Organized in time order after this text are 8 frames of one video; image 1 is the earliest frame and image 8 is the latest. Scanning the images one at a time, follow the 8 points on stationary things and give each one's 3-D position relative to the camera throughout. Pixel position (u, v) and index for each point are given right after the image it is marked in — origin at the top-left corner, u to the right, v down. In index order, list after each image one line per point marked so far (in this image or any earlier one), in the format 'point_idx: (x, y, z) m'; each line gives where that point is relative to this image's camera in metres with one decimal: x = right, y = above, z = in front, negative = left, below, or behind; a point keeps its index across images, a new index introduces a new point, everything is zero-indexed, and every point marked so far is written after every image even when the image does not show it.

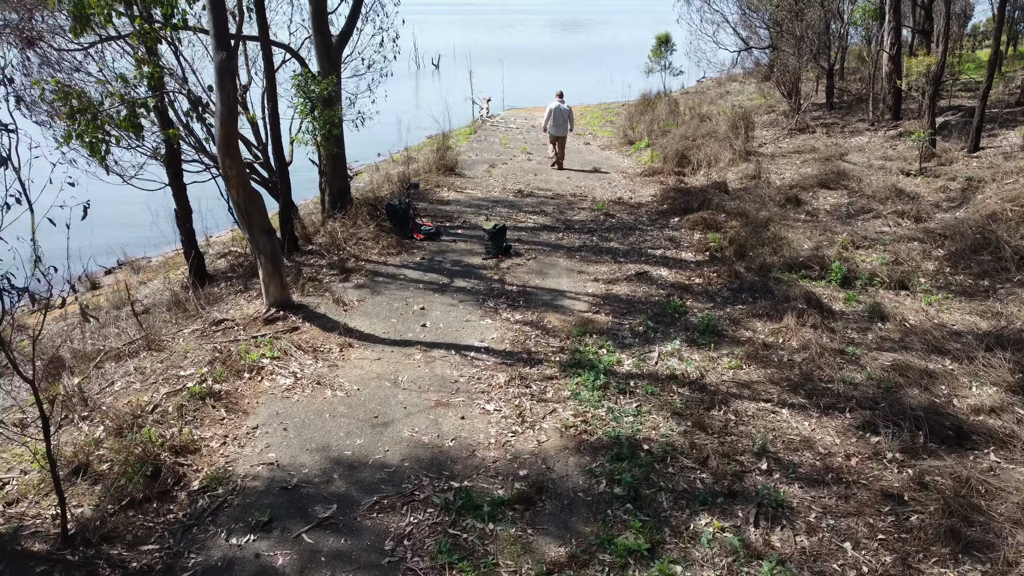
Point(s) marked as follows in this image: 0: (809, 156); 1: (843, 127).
0: (+4.8, +2.1, +13.0) m
1: (+6.2, +3.0, +15.1) m
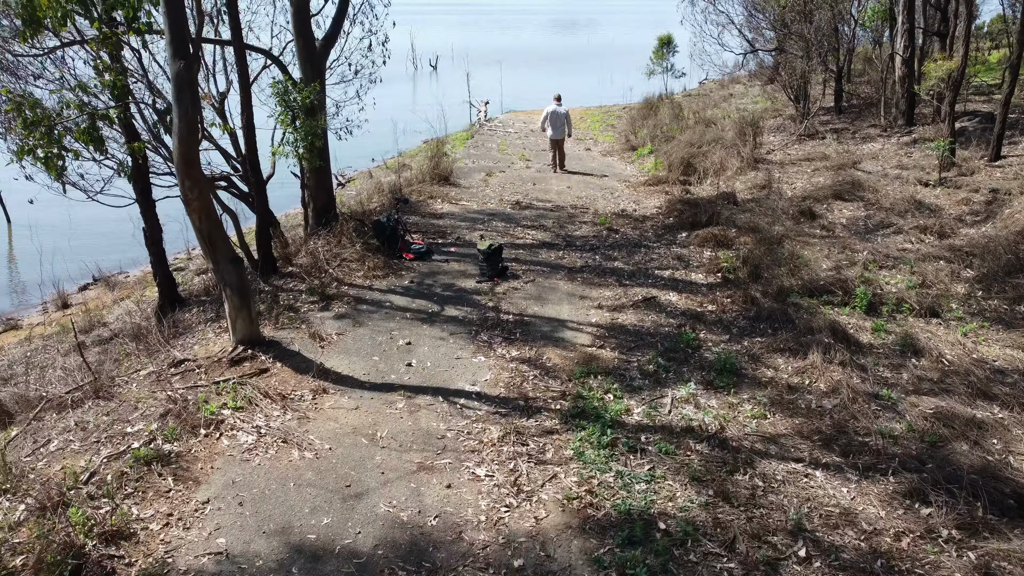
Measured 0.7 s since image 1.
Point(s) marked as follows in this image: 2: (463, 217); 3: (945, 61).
0: (+4.7, +1.9, +12.4) m
1: (+6.2, +2.8, +14.6) m
2: (-0.6, +0.8, +9.3) m
3: (+6.7, +3.5, +12.4) m
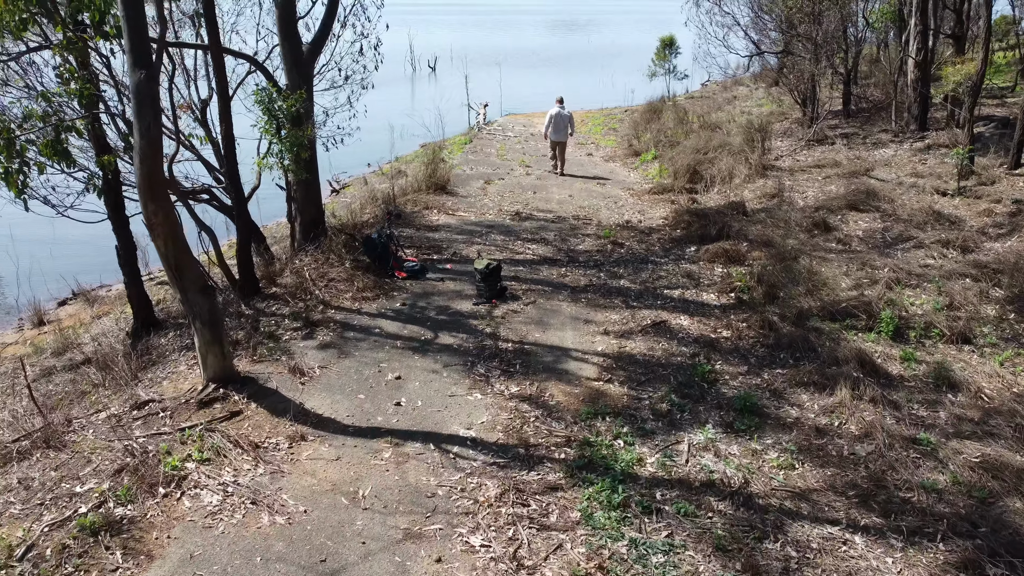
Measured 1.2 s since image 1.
0: (+4.7, +1.7, +11.9) m
1: (+6.2, +2.6, +14.1) m
2: (-0.6, +0.6, +8.9) m
3: (+6.7, +3.3, +11.9) m
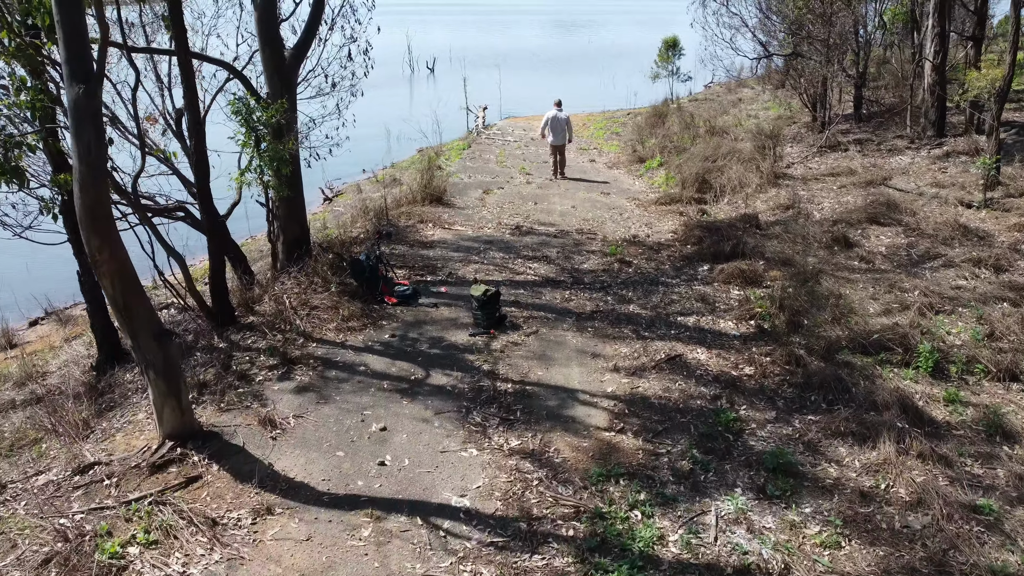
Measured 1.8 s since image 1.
0: (+4.7, +1.5, +11.4) m
1: (+6.2, +2.4, +13.6) m
2: (-0.6, +0.4, +8.3) m
3: (+6.7, +3.1, +11.4) m
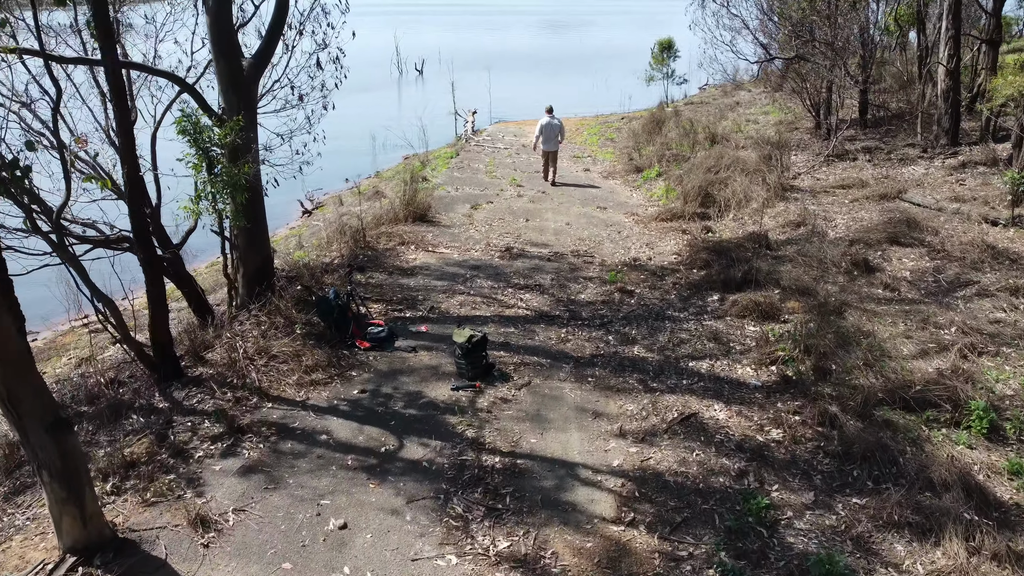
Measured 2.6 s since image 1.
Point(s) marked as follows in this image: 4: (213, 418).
0: (+4.6, +1.3, +10.7) m
1: (+6.0, +2.2, +12.9) m
2: (-0.7, +0.1, +7.6) m
3: (+6.5, +2.8, +10.7) m
4: (-1.7, -0.7, +4.5) m
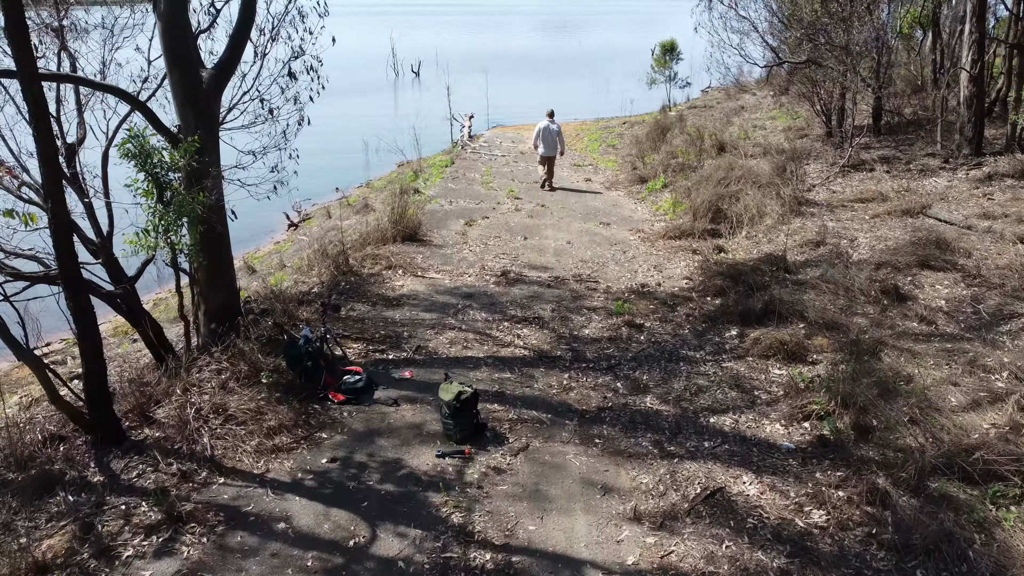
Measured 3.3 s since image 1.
0: (+4.6, +1.0, +10.0) m
1: (+6.0, +1.9, +12.2) m
2: (-0.7, -0.1, +6.9) m
3: (+6.5, +2.6, +10.0) m
4: (-1.7, -1.0, +3.8) m
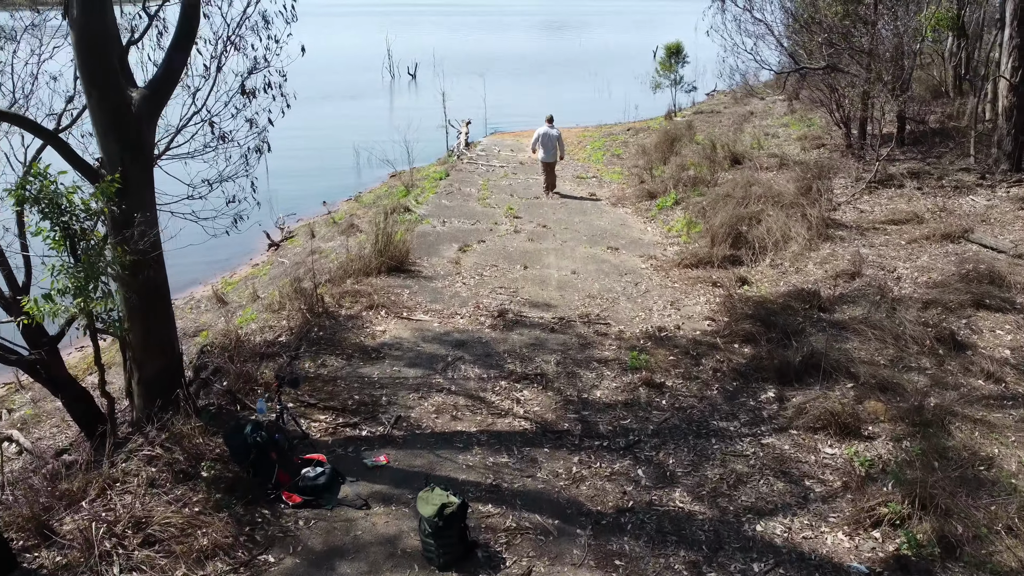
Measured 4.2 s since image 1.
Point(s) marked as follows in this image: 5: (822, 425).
0: (+4.6, +0.6, +9.0) m
1: (+6.0, +1.5, +11.2) m
2: (-0.7, -0.5, +5.9) m
3: (+6.5, +2.2, +9.1) m
4: (-1.7, -1.3, +2.8) m
5: (+1.9, -0.8, +4.9) m
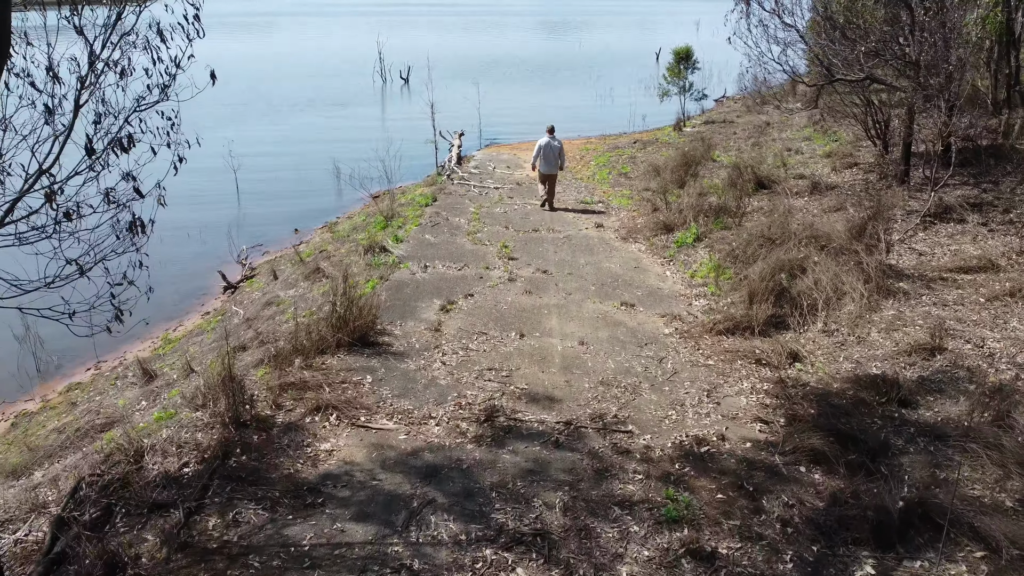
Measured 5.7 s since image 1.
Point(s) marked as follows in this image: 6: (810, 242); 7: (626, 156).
0: (+4.5, 0.0, +7.4) m
1: (+5.9, +0.9, +9.6) m
2: (-0.8, -1.1, +4.3) m
3: (+6.4, +1.6, +7.4) m
4: (-1.8, -2.0, +1.2) m
5: (+1.8, -1.5, +3.3) m
6: (+3.1, +0.5, +8.4) m
7: (+2.3, +2.6, +16.0) m
